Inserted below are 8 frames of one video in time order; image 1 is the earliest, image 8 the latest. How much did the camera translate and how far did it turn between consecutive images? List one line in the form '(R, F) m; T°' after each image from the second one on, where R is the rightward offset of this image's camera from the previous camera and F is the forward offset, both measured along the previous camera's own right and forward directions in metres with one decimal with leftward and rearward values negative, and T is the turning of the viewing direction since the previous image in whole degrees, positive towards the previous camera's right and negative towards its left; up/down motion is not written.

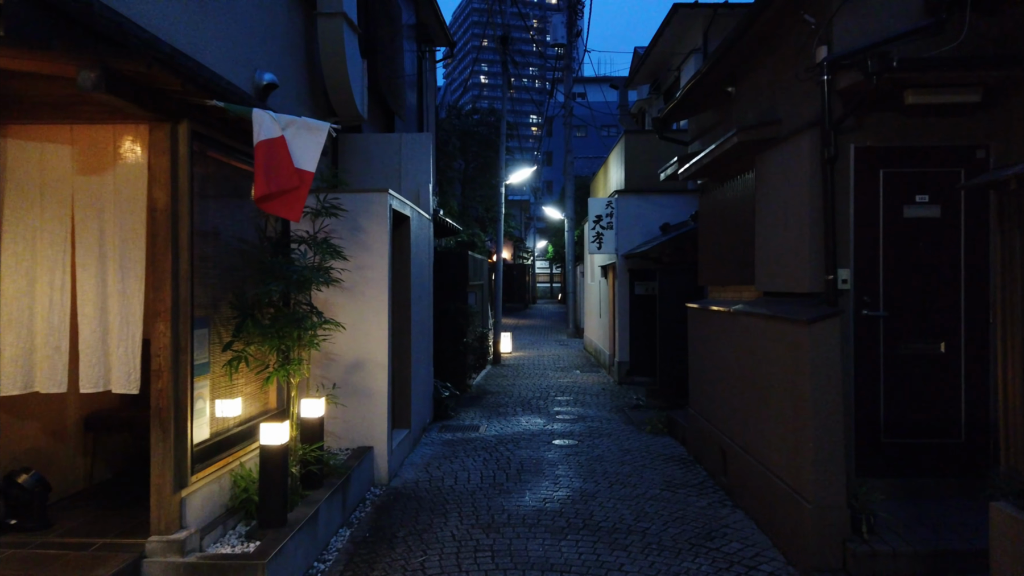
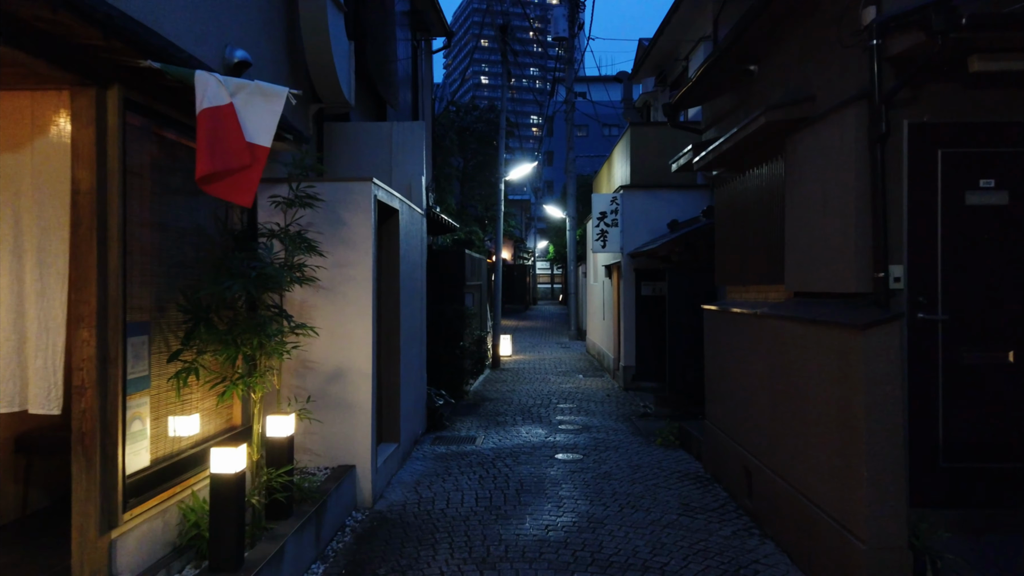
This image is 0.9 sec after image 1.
(0.0, +0.8) m; 0°
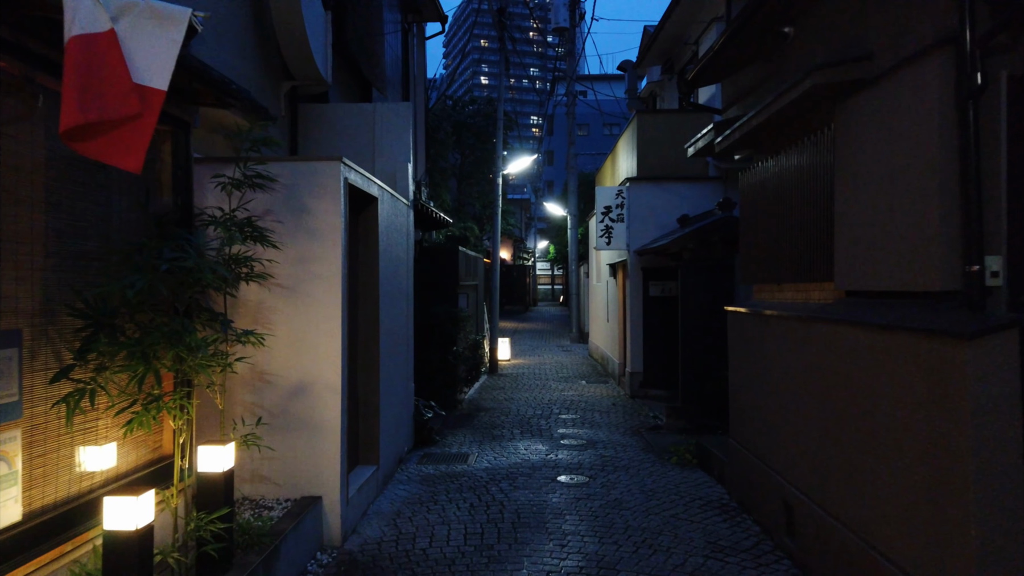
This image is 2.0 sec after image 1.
(0.0, +1.1) m; 0°
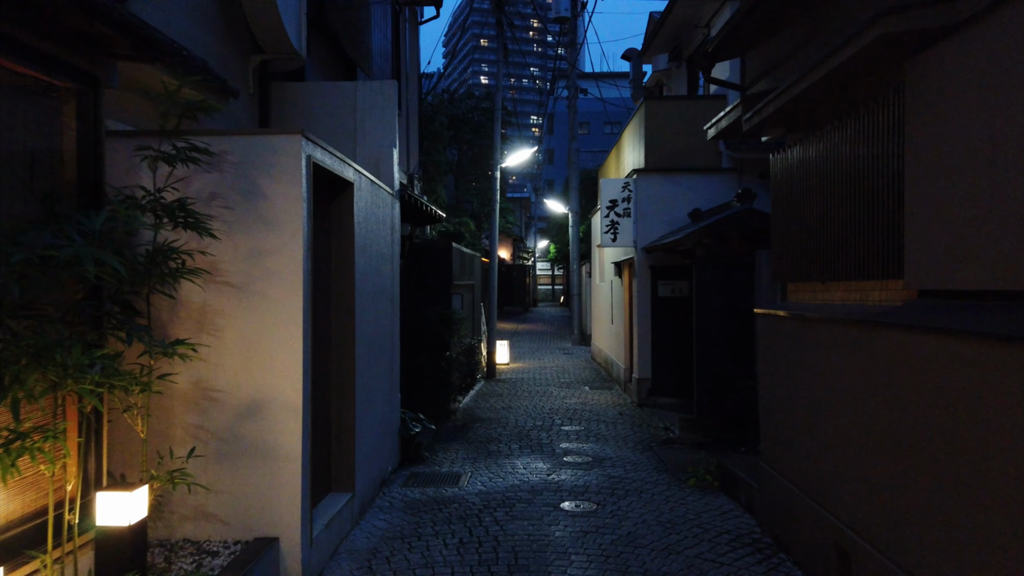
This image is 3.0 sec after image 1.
(0.0, +1.0) m; 0°
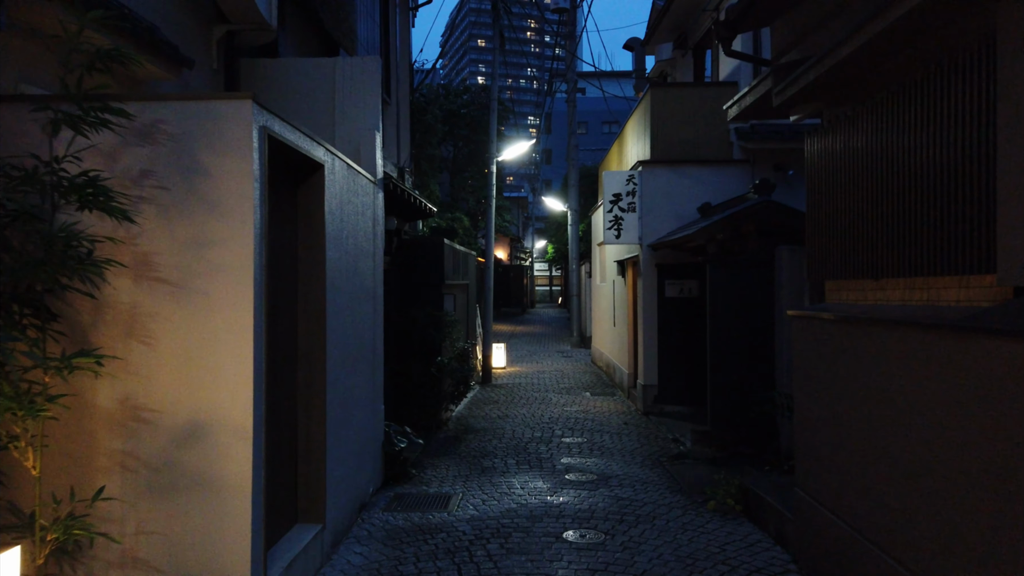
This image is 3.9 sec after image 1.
(0.0, +0.8) m; 0°
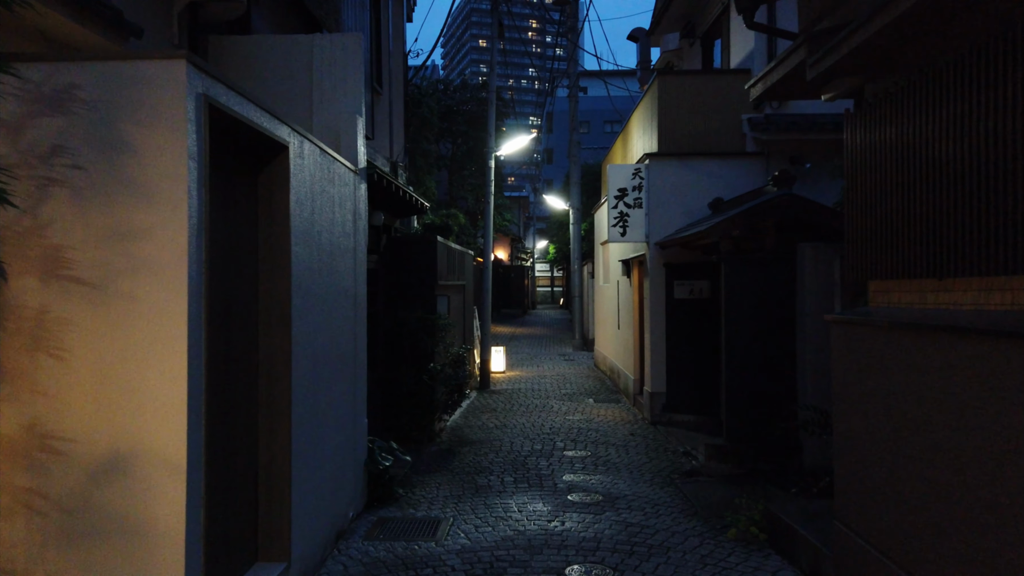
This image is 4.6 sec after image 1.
(0.0, +0.7) m; 0°
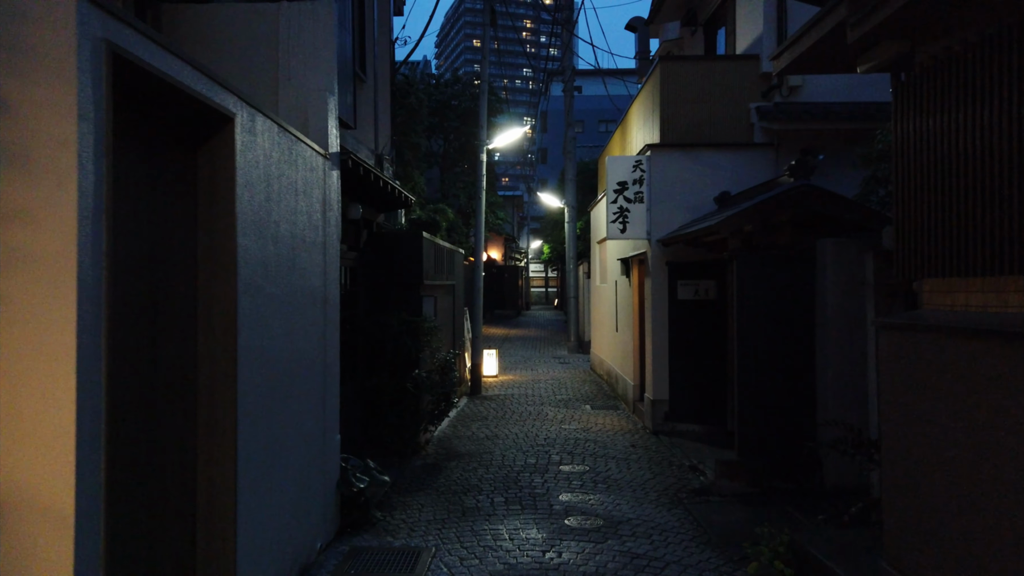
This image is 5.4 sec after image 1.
(0.0, +0.7) m; 0°
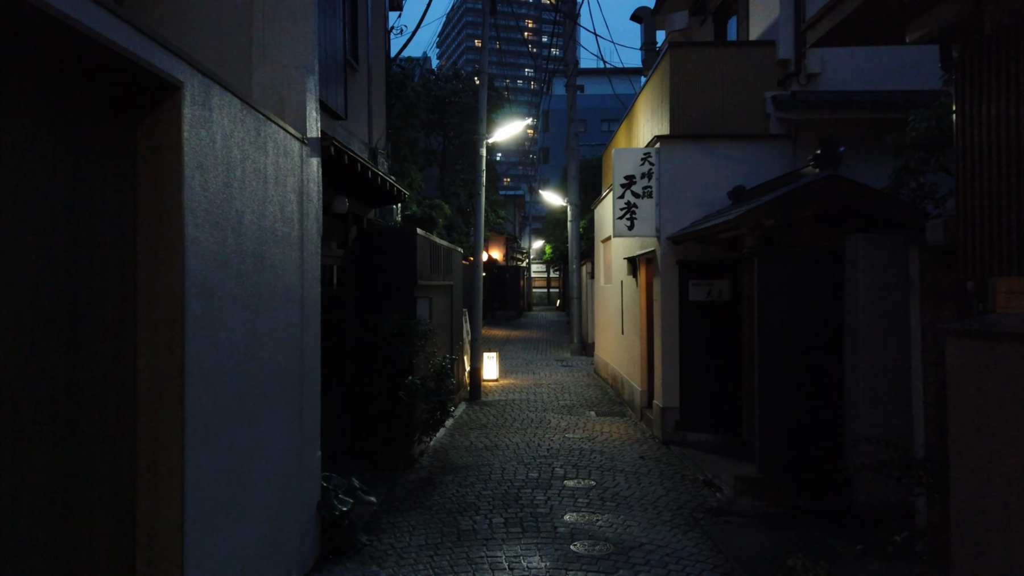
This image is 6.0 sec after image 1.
(0.0, +0.6) m; 0°
